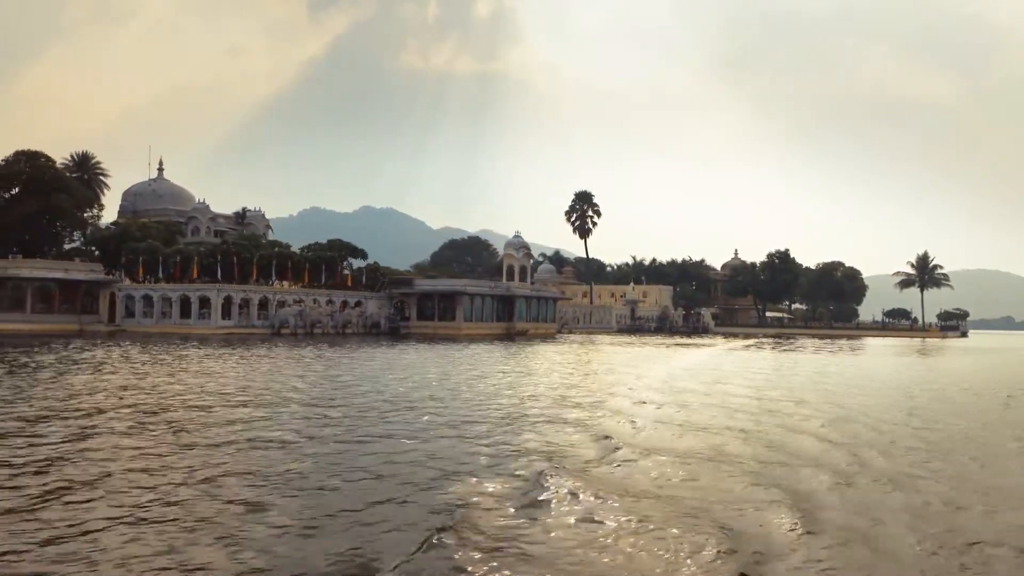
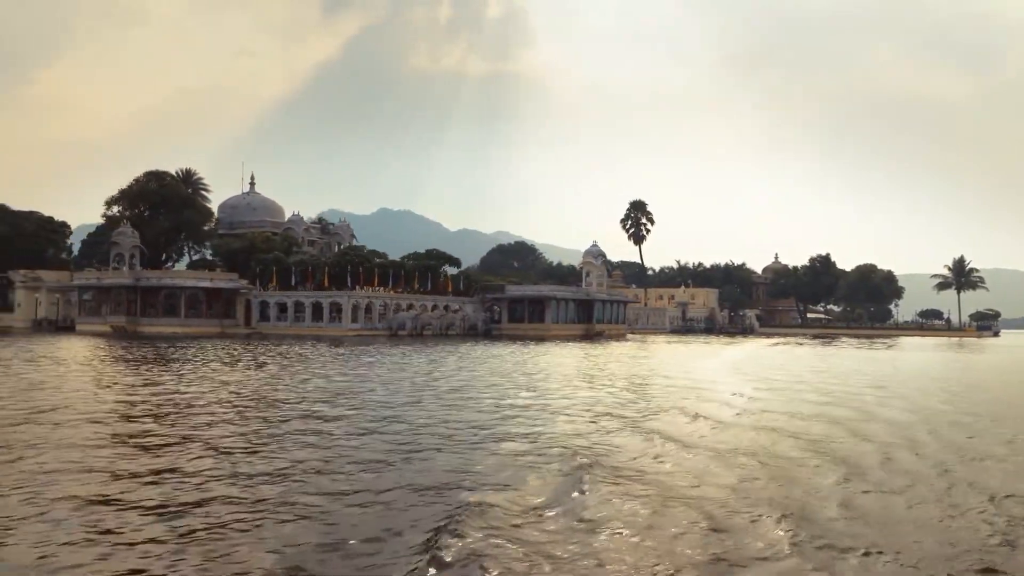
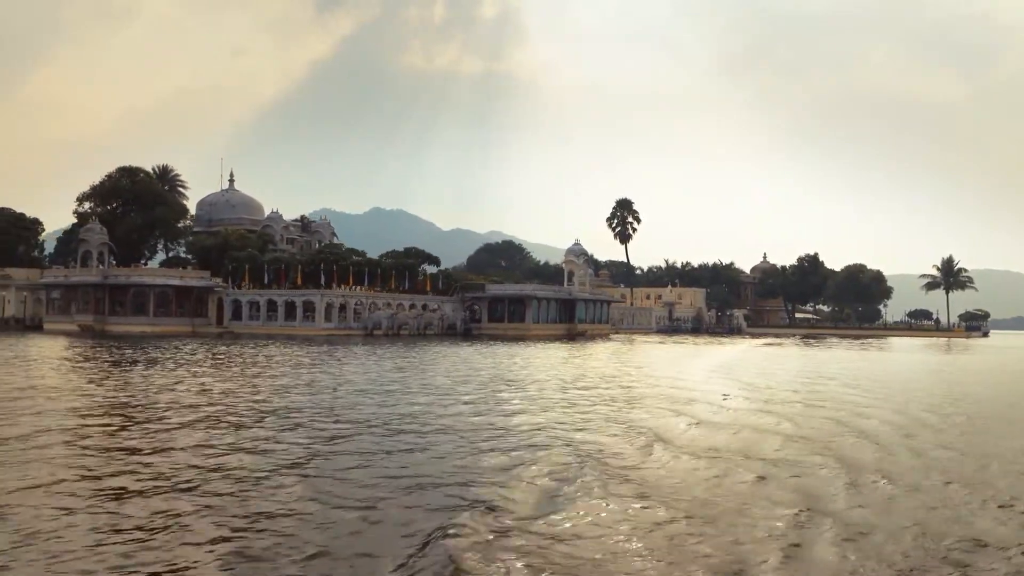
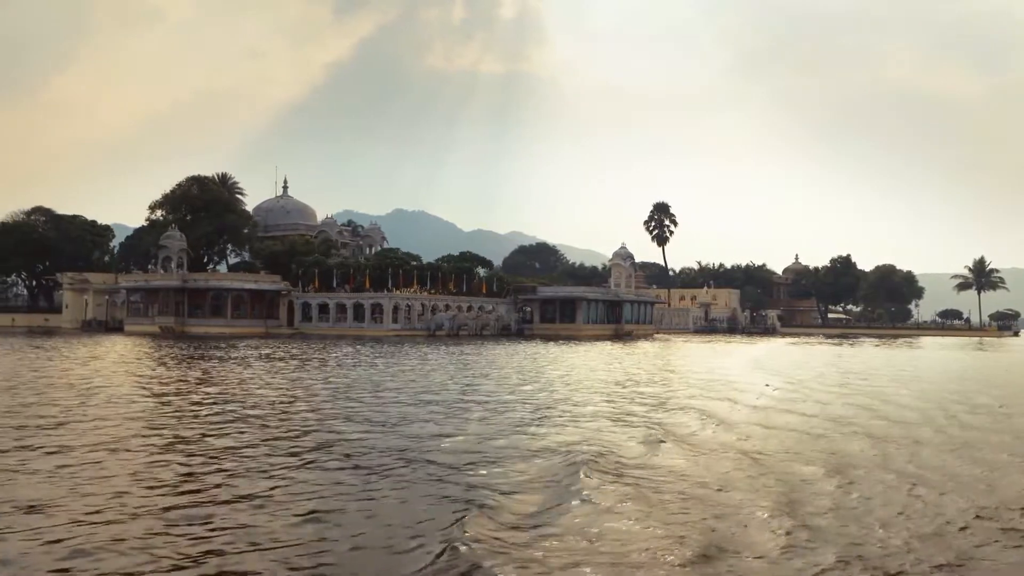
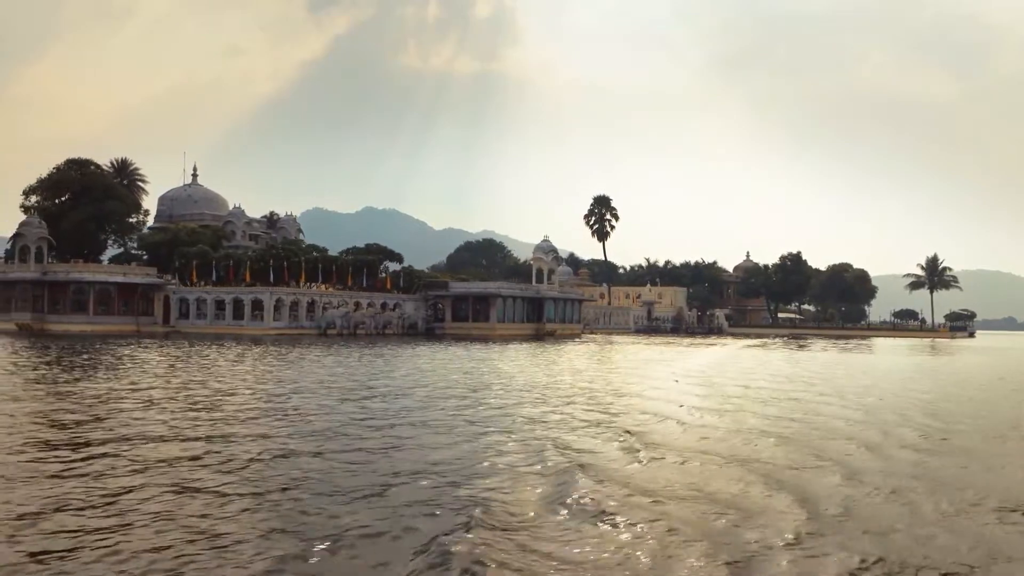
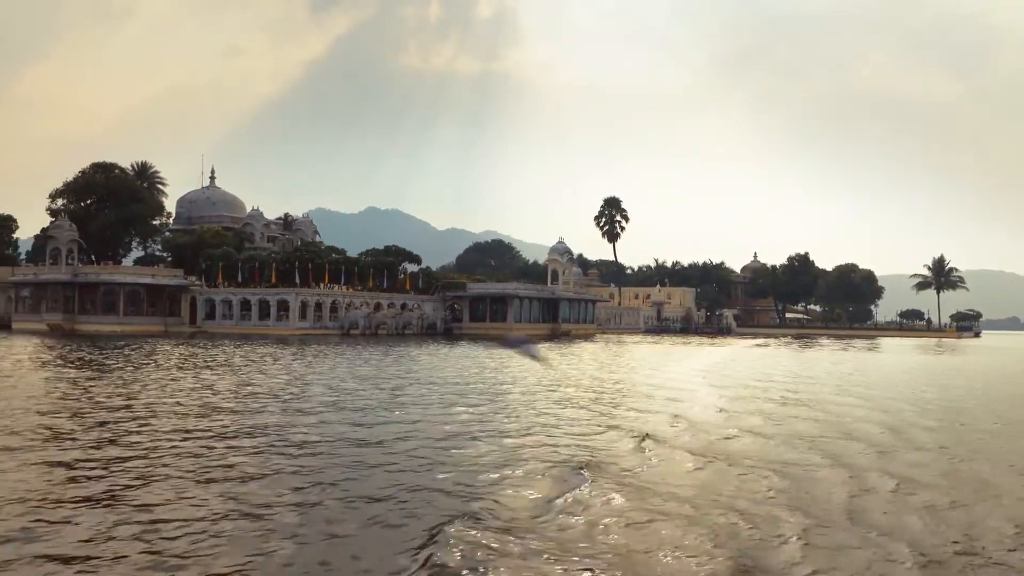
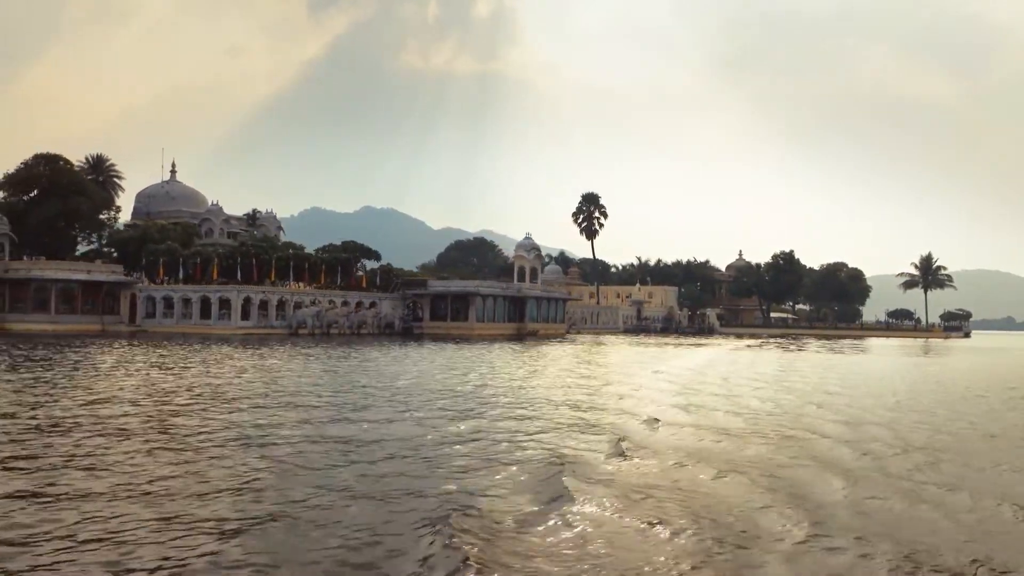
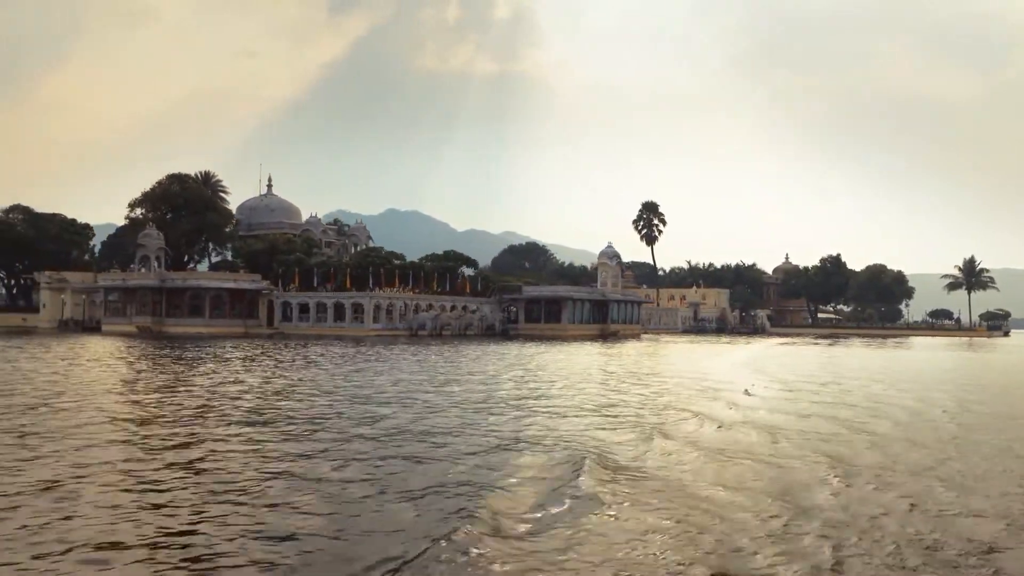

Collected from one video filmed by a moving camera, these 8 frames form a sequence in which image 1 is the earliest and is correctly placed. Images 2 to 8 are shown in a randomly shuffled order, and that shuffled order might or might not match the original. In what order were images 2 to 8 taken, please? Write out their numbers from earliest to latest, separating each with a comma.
7, 5, 6, 3, 2, 8, 4
